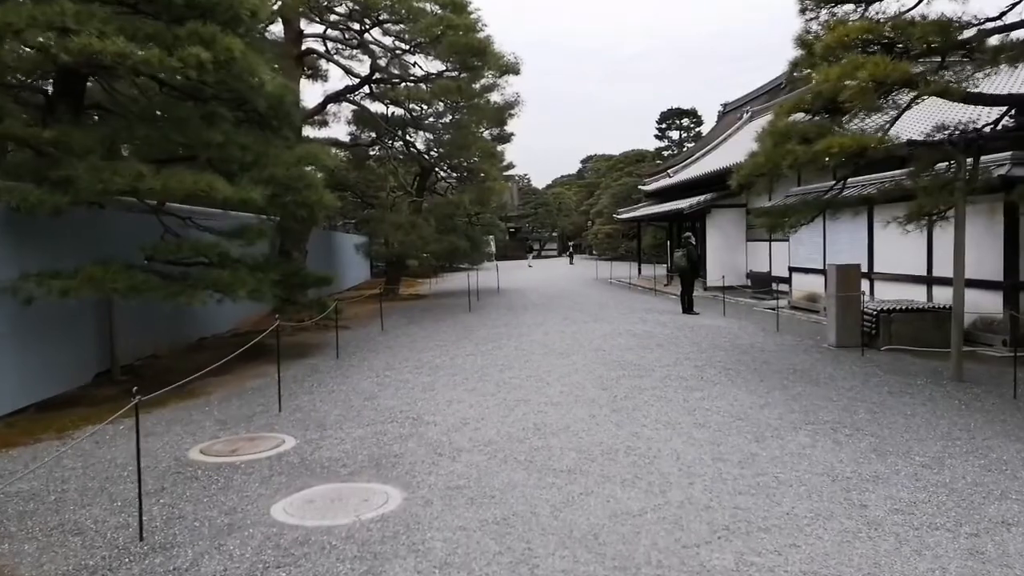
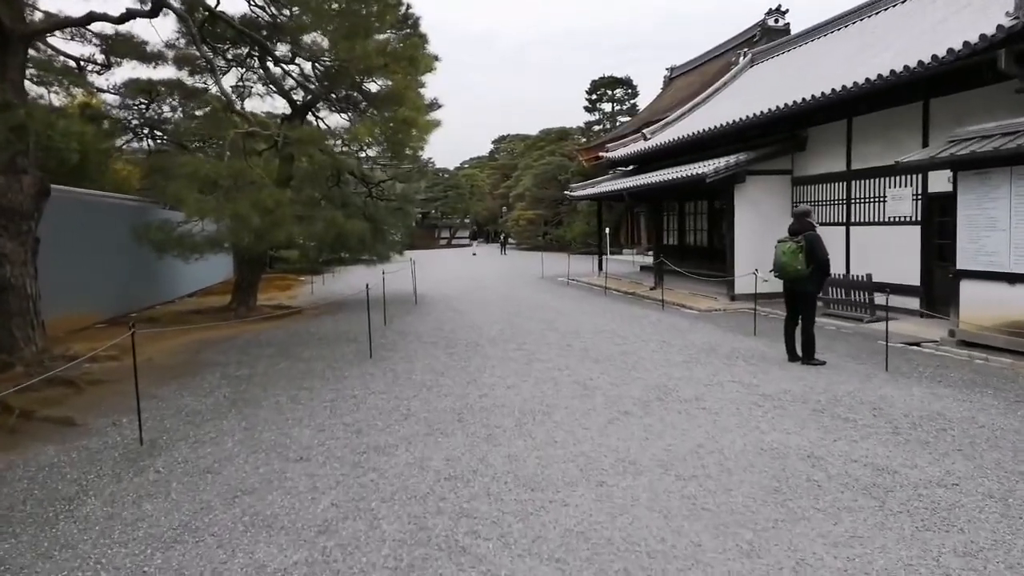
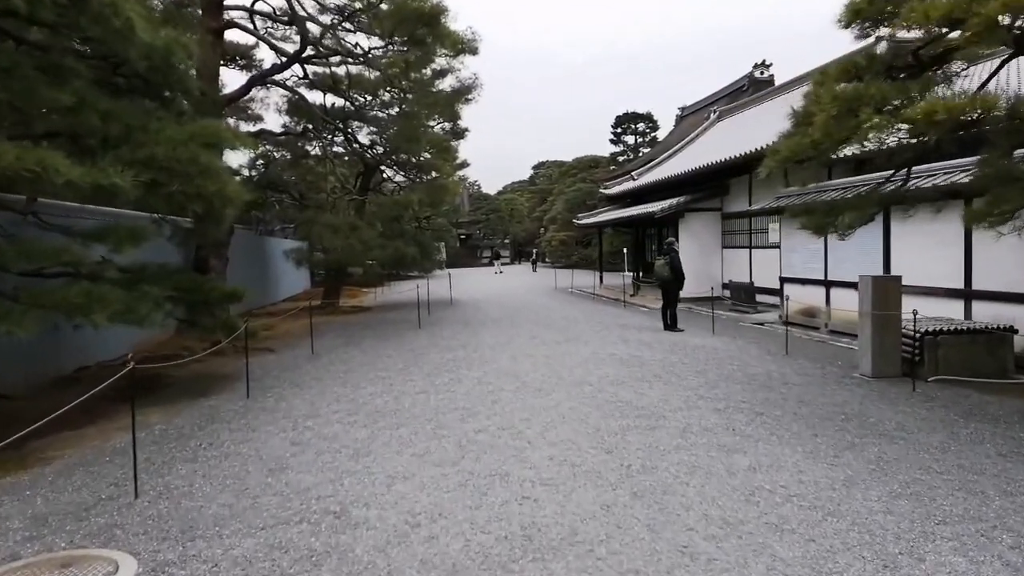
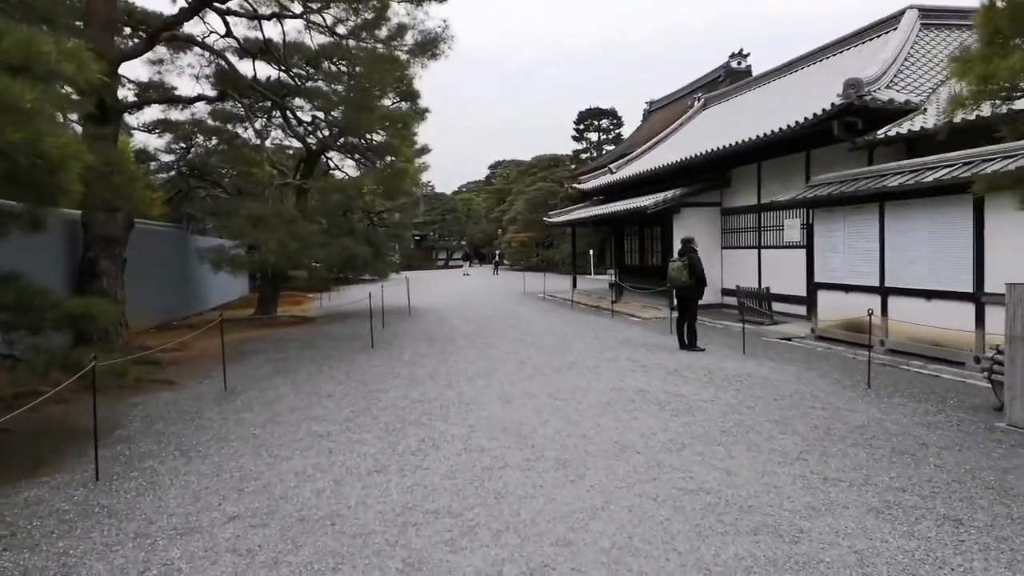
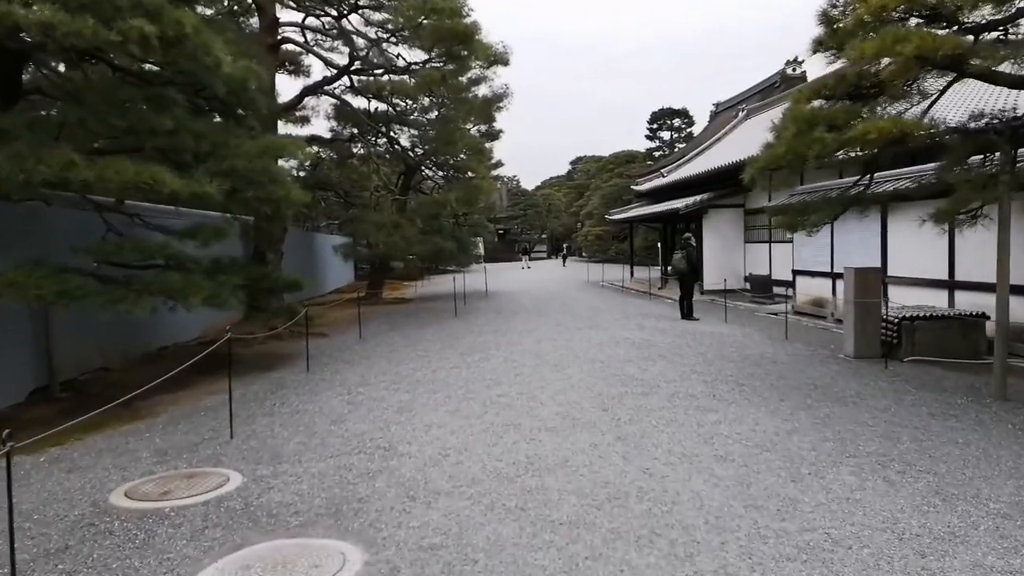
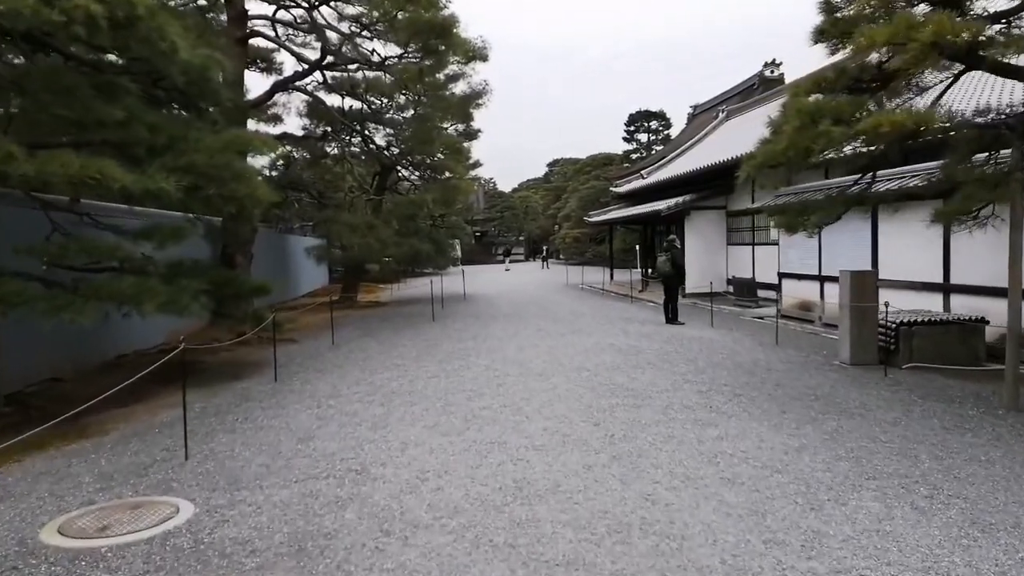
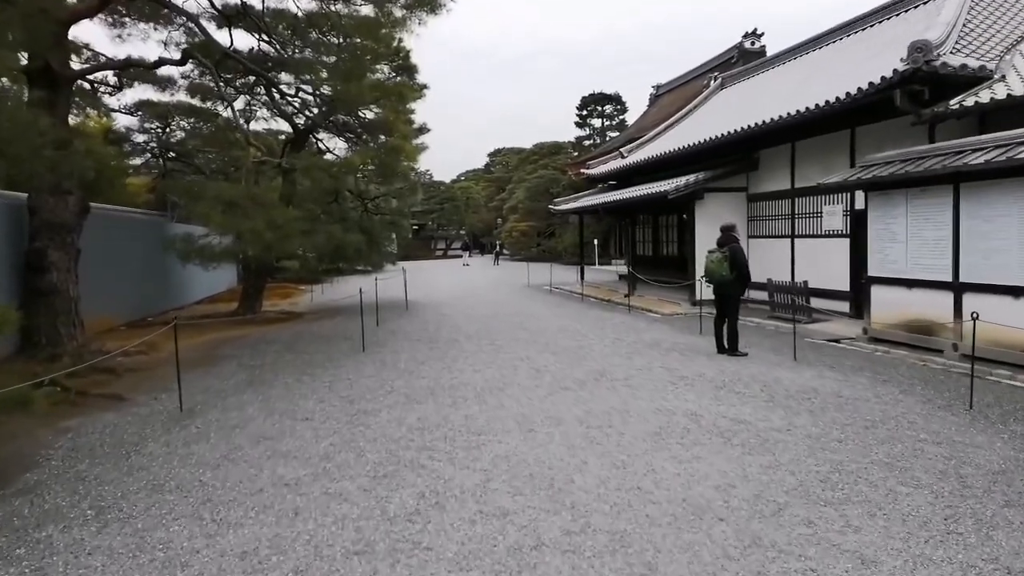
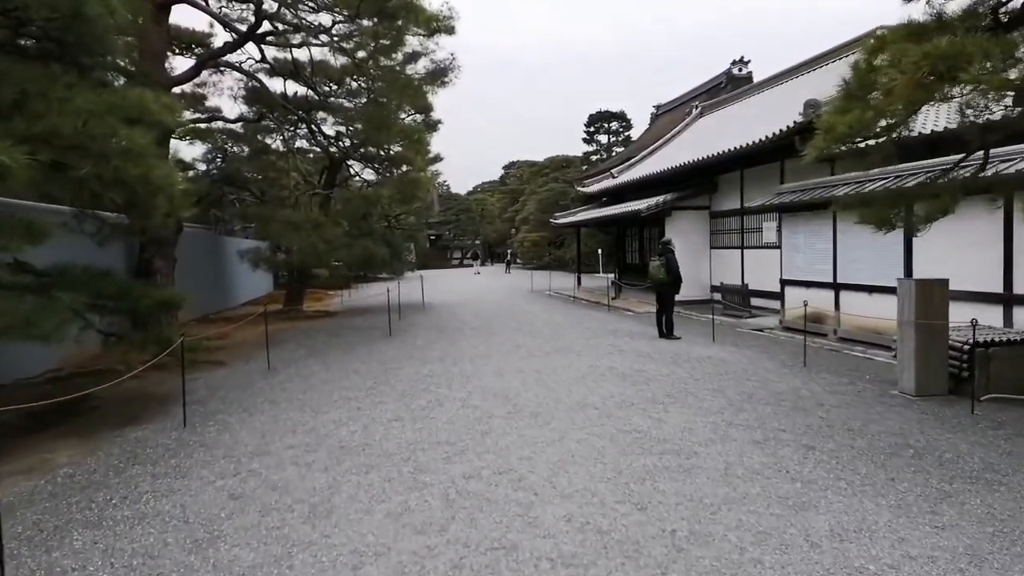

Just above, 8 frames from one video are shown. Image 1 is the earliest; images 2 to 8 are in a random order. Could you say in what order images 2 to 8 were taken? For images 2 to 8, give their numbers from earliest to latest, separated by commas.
5, 6, 3, 8, 4, 7, 2
